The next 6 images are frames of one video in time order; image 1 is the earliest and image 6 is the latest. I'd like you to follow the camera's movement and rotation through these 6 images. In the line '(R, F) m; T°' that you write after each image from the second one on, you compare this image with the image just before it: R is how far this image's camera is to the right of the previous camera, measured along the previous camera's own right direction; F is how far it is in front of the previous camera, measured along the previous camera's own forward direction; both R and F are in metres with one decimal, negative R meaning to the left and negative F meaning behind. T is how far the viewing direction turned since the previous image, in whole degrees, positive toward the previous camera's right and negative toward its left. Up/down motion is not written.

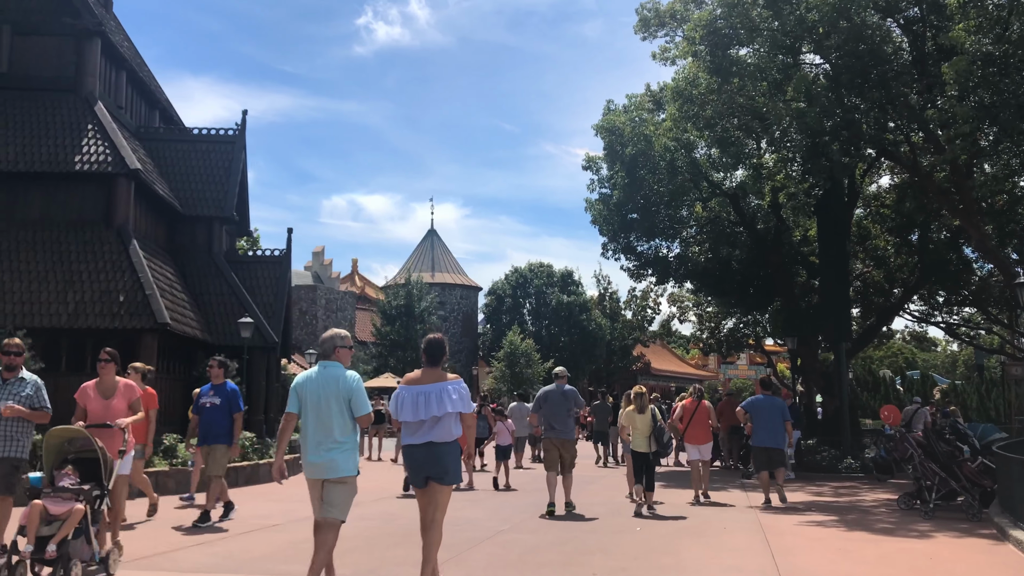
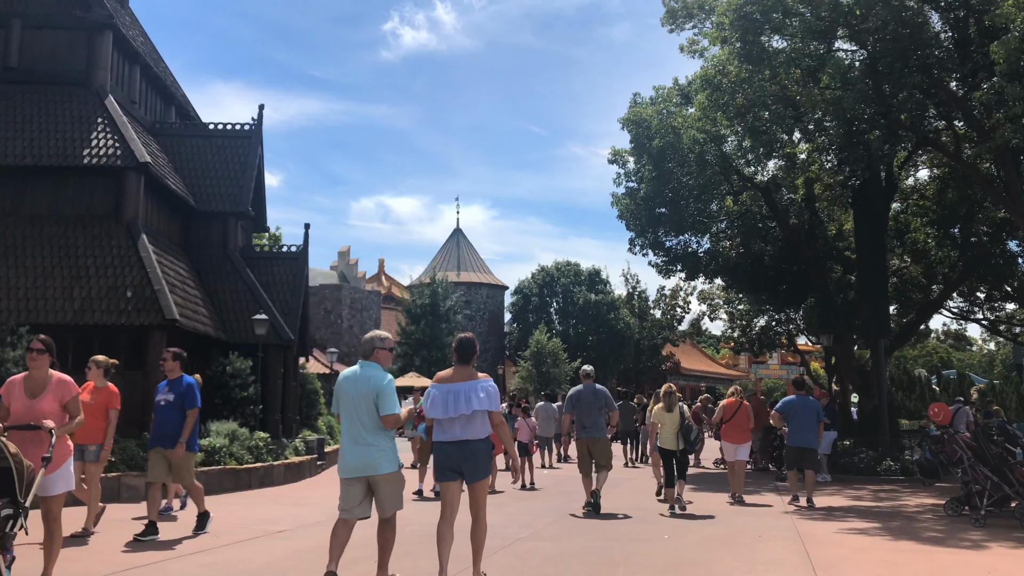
(+0.1, +0.7) m; -2°
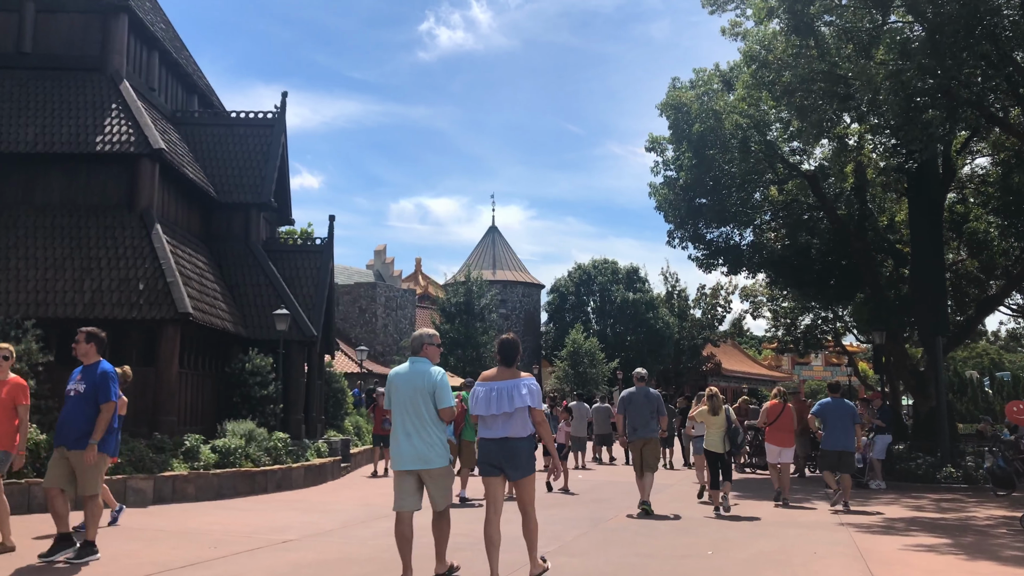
(+0.1, +1.0) m; -3°
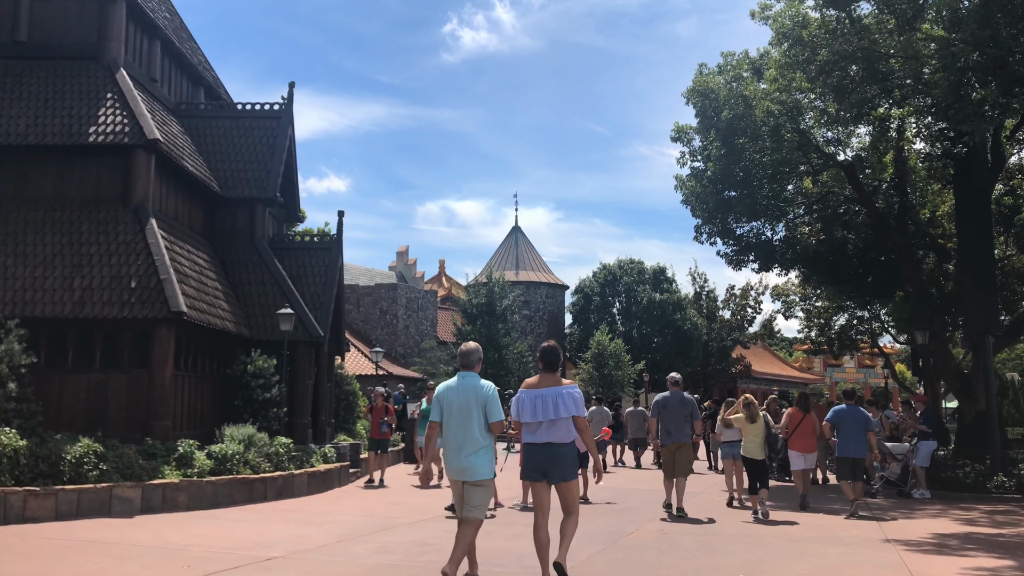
(+0.2, +1.0) m; -2°
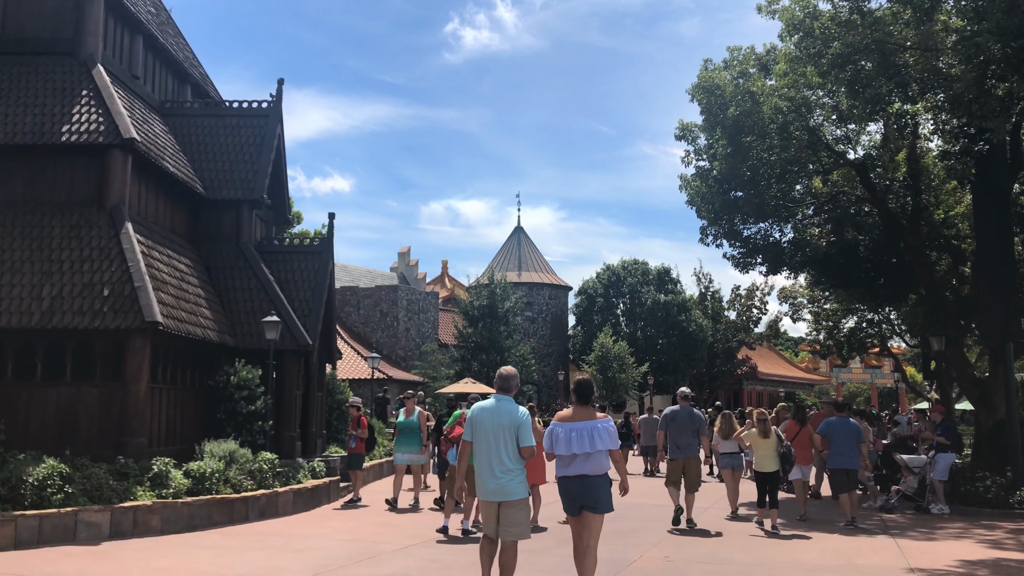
(+0.1, +0.8) m; 0°
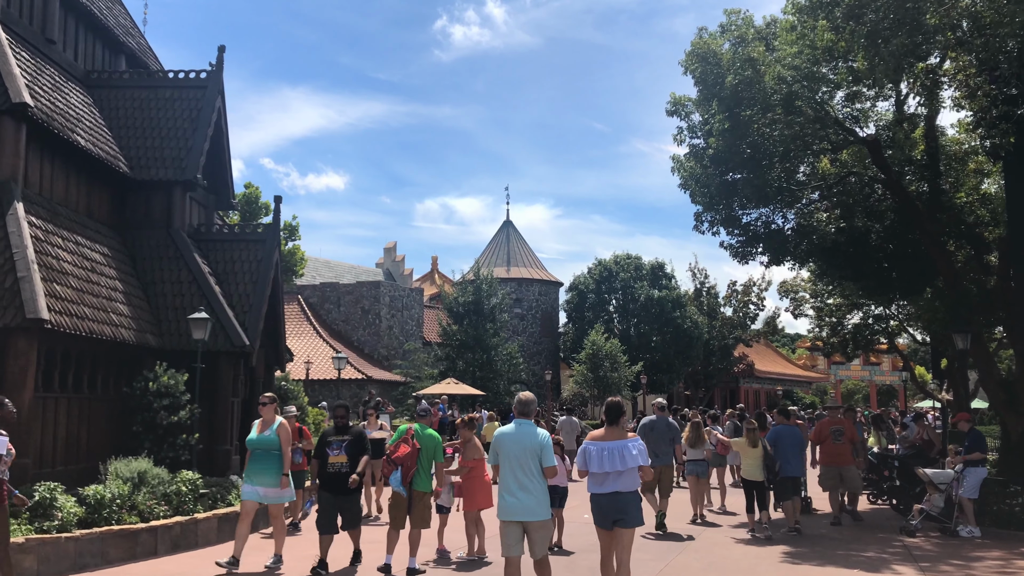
(+0.5, +2.0) m; 0°
